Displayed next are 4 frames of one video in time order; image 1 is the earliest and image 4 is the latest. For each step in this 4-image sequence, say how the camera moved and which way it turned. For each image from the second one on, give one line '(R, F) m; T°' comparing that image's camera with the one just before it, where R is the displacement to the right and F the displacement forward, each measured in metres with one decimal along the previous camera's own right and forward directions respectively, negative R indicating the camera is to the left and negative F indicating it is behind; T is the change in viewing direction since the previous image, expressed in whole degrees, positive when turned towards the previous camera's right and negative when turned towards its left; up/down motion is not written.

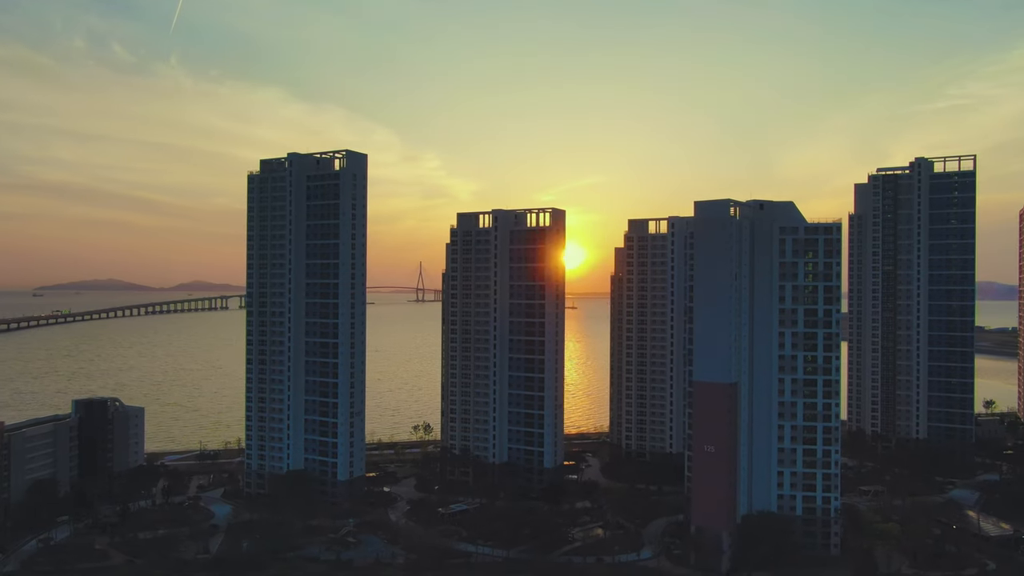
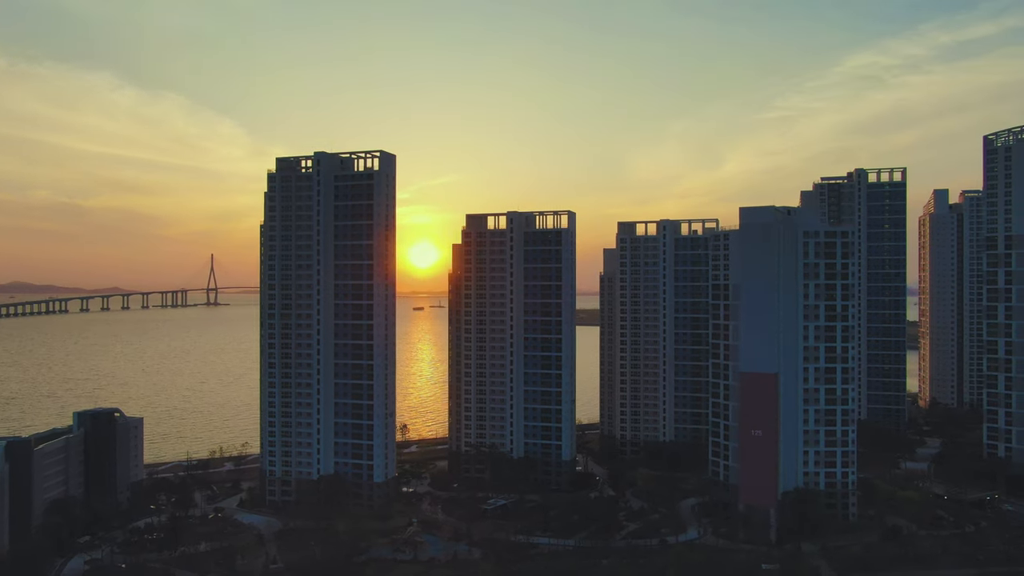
(-12.2, -0.6) m; +10°
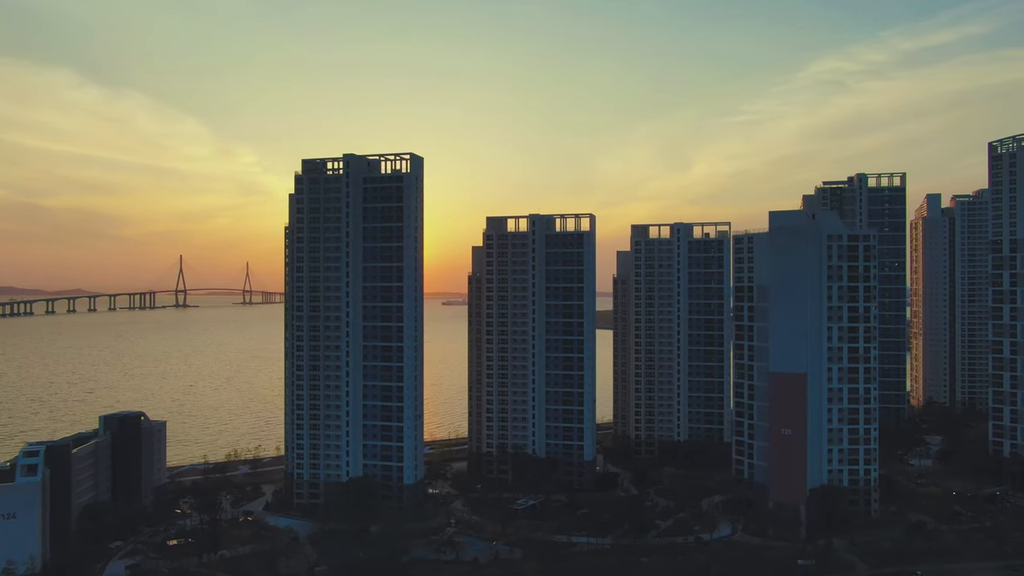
(-4.0, -0.4) m; +2°
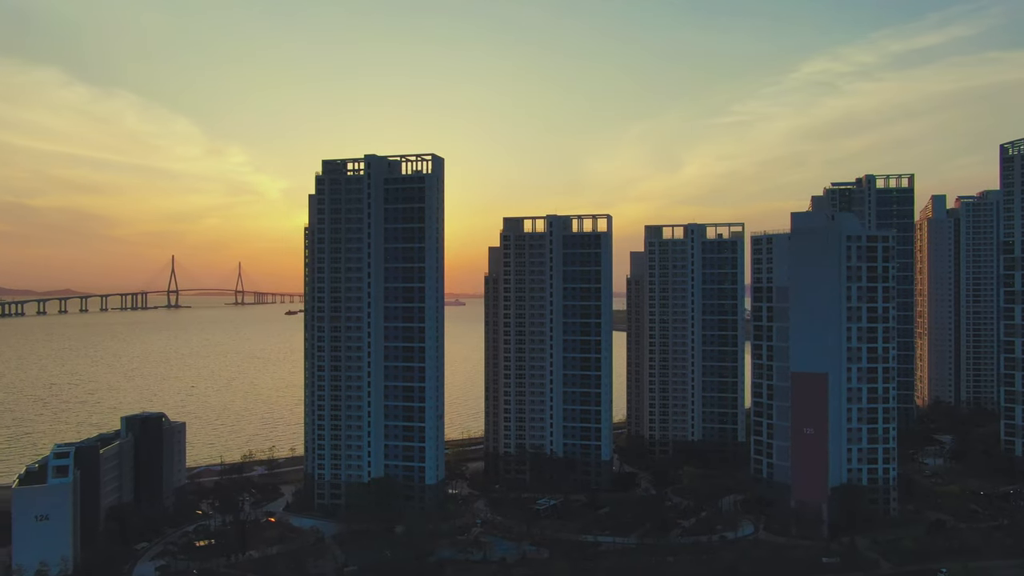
(-2.0, -0.2) m; +1°
